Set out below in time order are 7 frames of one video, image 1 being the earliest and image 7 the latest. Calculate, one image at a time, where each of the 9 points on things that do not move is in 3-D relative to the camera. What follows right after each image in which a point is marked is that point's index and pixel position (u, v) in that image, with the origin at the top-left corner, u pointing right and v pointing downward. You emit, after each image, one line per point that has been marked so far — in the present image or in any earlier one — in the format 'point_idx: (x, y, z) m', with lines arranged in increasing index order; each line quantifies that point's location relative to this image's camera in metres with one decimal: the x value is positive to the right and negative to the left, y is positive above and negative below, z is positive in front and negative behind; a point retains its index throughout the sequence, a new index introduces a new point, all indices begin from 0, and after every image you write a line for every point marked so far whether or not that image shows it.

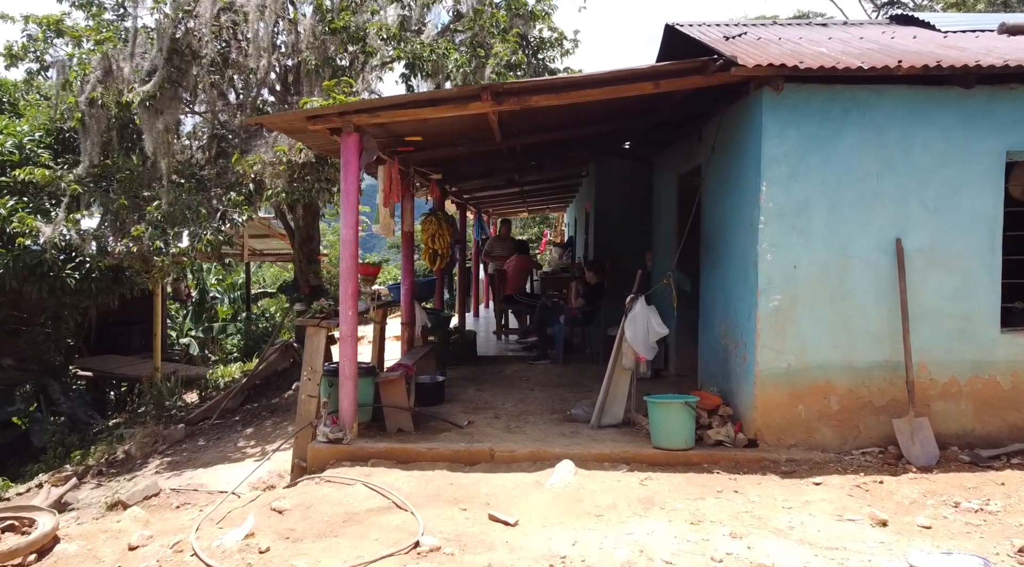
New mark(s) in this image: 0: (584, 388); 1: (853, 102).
0: (+0.7, -1.1, +7.0) m
1: (+2.3, +1.3, +4.7) m
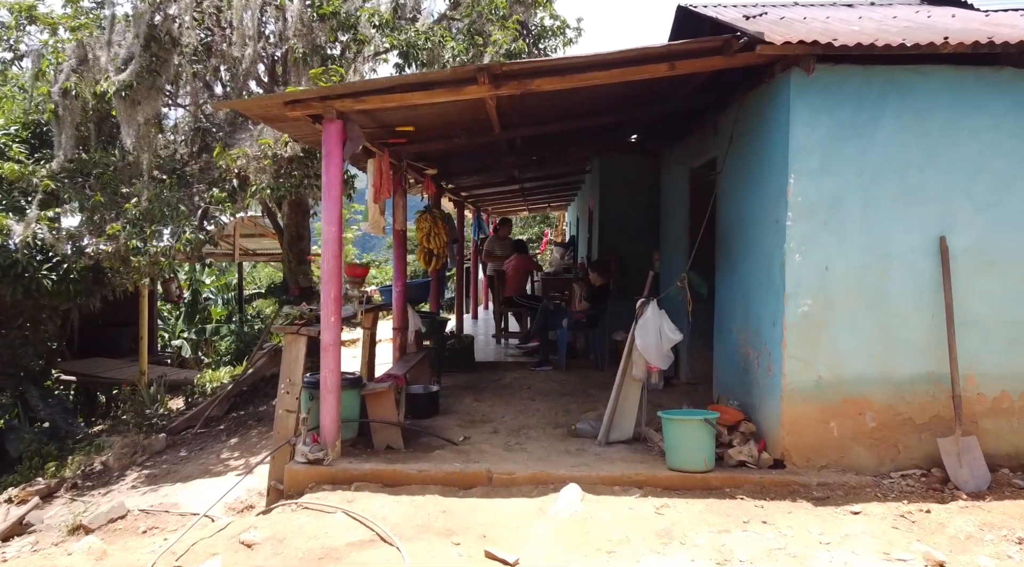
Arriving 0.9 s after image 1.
0: (+0.7, -1.1, +6.5) m
1: (+2.3, +1.2, +4.2) m
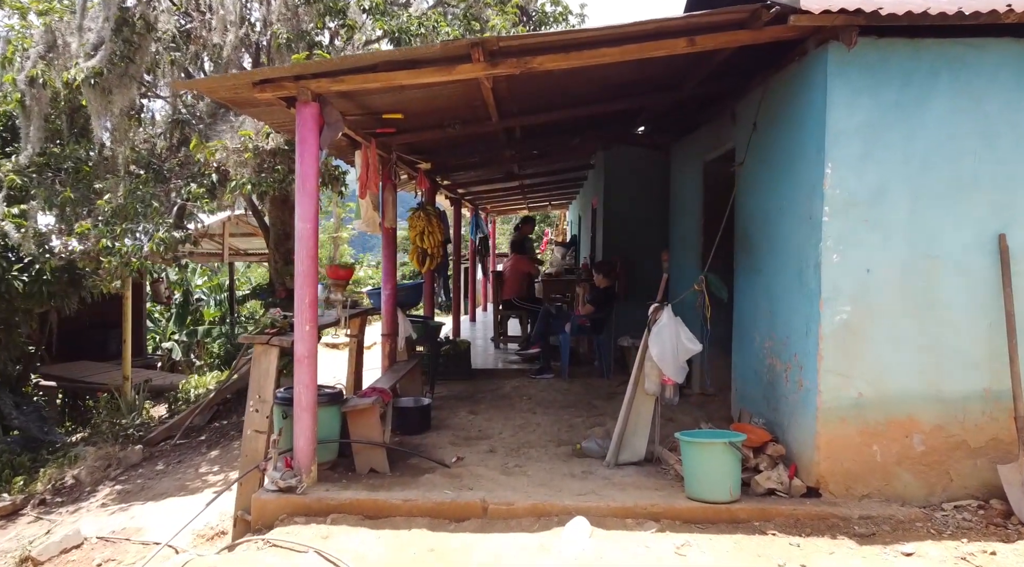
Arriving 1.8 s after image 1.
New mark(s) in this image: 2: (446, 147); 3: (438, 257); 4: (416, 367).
0: (+0.7, -1.1, +6.0) m
1: (+2.3, +1.2, +3.7) m
2: (-0.7, +1.4, +6.8) m
3: (-0.8, +0.3, +7.7) m
4: (-0.9, -0.8, +6.3) m
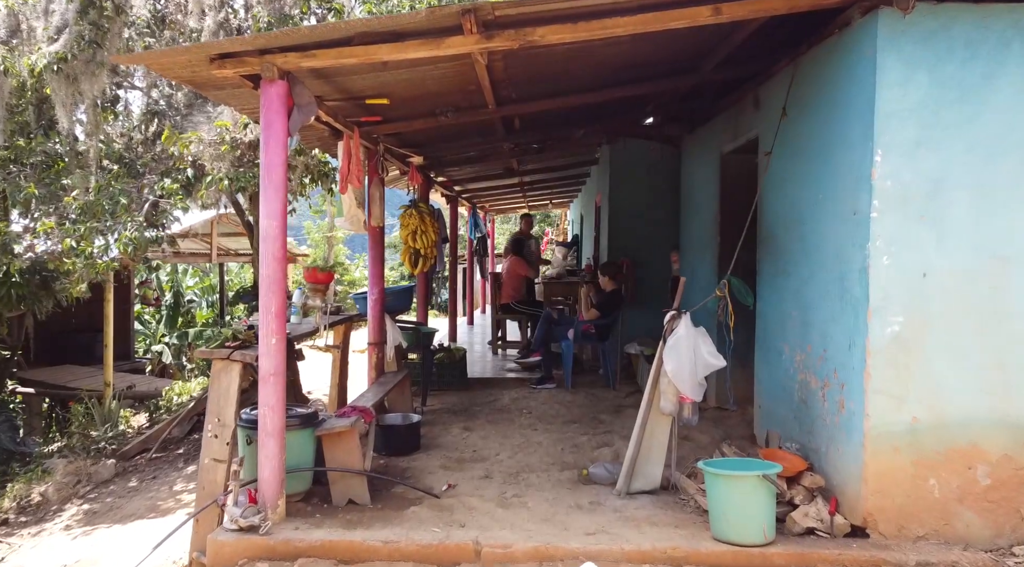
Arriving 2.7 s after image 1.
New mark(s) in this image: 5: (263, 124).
0: (+0.7, -1.1, +5.5) m
1: (+2.3, +1.2, +3.2) m
2: (-0.7, +1.3, +6.3) m
3: (-0.8, +0.3, +7.1) m
4: (-0.9, -0.8, +5.7) m
5: (-1.3, +0.8, +3.5) m
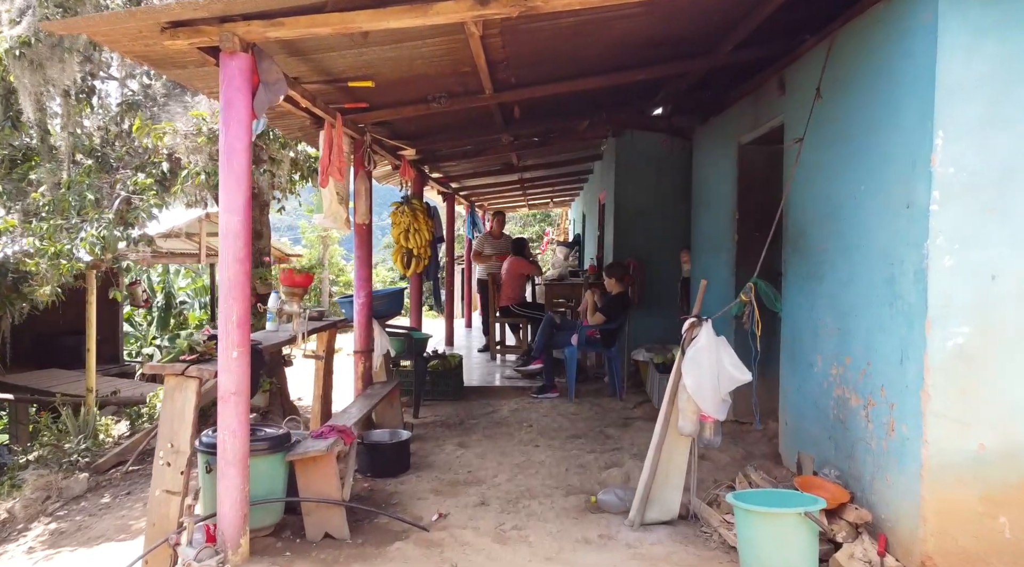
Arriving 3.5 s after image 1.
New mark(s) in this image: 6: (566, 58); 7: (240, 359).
0: (+0.7, -1.2, +5.0) m
1: (+2.3, +1.2, +2.7) m
2: (-0.7, +1.3, +5.8) m
3: (-0.8, +0.2, +6.7) m
4: (-0.9, -0.8, +5.3) m
5: (-1.3, +0.8, +3.0) m
6: (+0.3, +1.4, +4.3) m
7: (-1.2, -0.3, +3.0) m
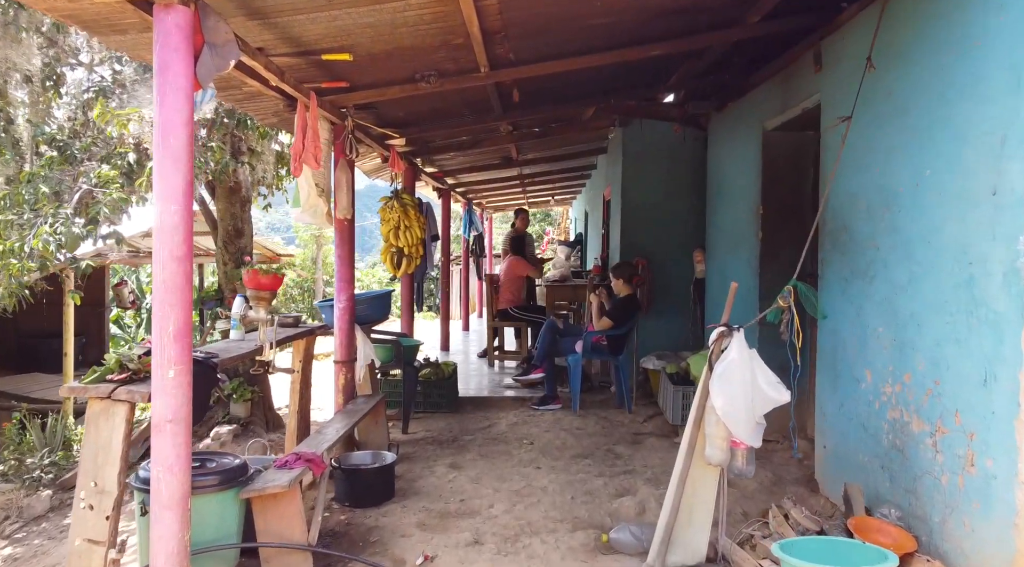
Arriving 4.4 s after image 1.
0: (+0.7, -1.2, +4.5) m
1: (+2.3, +1.1, +2.2) m
2: (-0.7, +1.3, +5.2) m
3: (-0.8, +0.2, +6.1) m
4: (-0.9, -0.8, +4.7) m
5: (-1.3, +0.8, +2.5) m
6: (+0.3, +1.4, +3.8) m
7: (-1.2, -0.3, +2.5) m
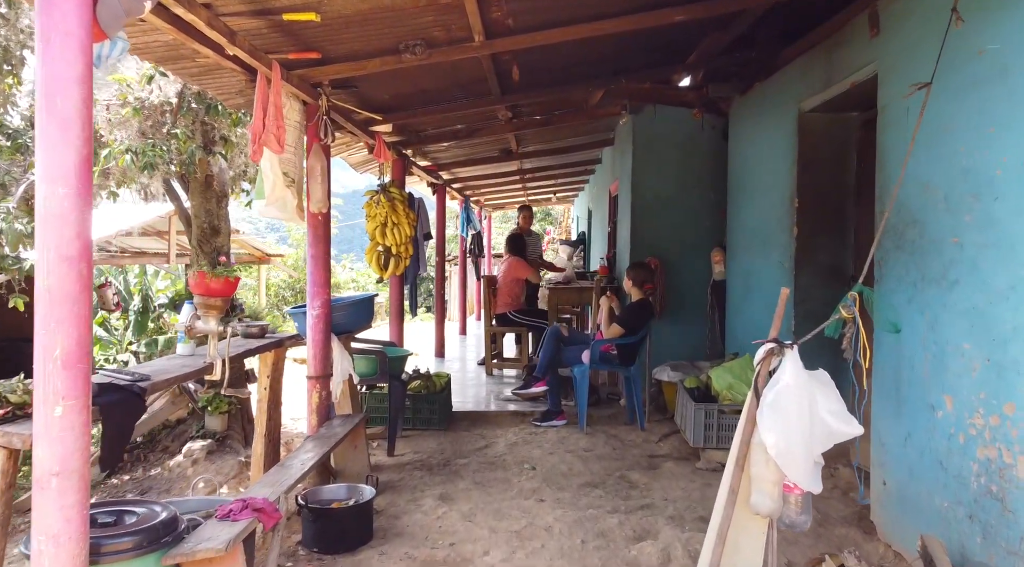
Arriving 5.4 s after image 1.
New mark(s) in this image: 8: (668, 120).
0: (+0.7, -1.2, +3.9) m
1: (+2.3, +1.1, +1.6) m
2: (-0.7, +1.3, +4.6) m
3: (-0.9, +0.2, +5.5) m
4: (-0.9, -0.8, +4.1) m
5: (-1.3, +0.8, +1.9) m
6: (+0.3, +1.4, +3.2) m
7: (-1.2, -0.4, +1.9) m
8: (+1.3, +1.4, +5.7) m
